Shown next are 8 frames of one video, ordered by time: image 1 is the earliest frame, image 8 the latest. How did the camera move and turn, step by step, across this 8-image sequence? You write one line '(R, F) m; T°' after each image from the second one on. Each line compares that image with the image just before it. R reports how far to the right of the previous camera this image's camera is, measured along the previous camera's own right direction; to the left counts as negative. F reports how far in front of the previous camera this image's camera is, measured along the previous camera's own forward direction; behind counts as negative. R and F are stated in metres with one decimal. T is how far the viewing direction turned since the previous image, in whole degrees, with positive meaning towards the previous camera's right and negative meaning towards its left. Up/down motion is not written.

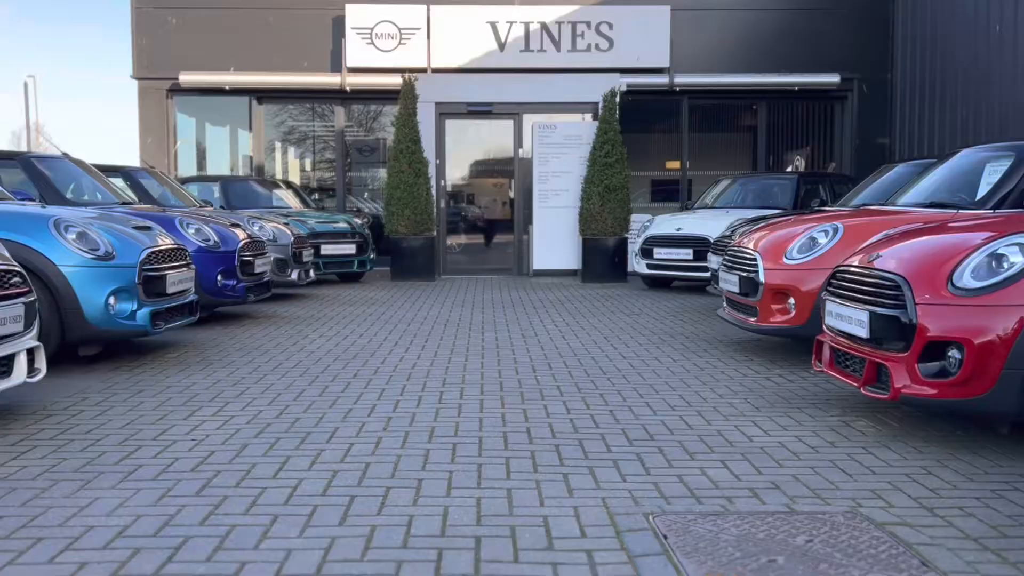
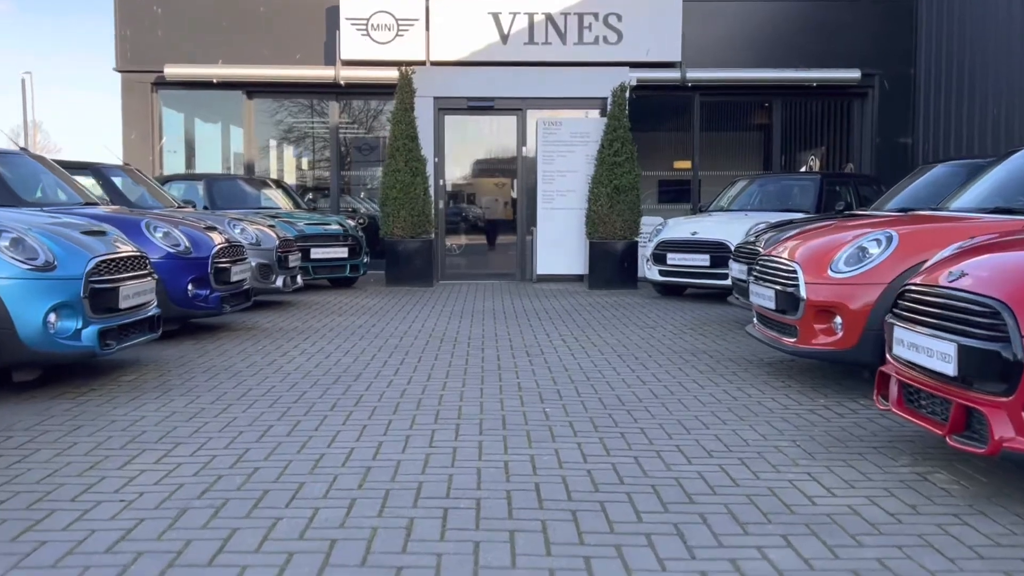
(0.0, +0.8) m; 0°
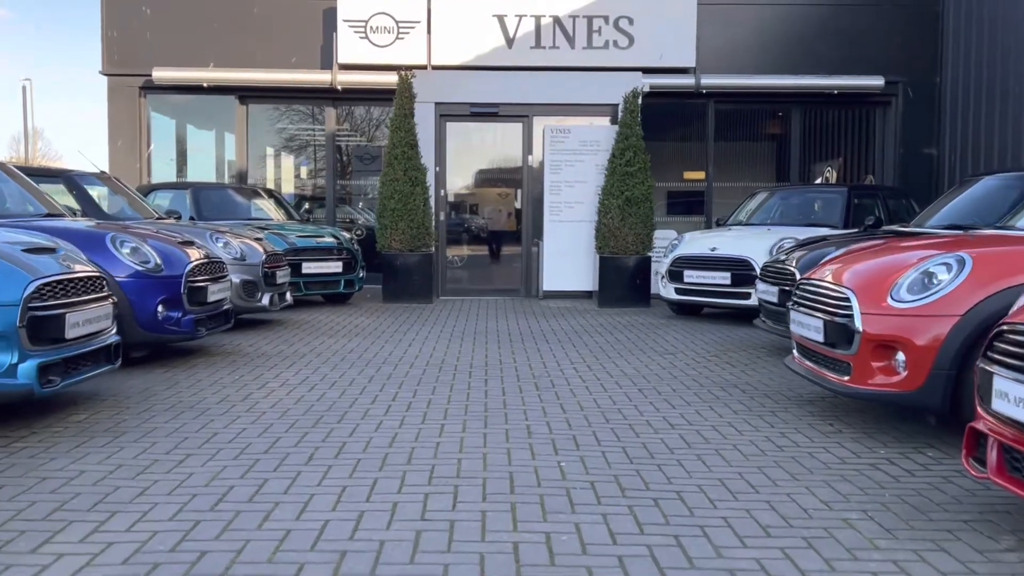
(0.0, +0.8) m; 0°
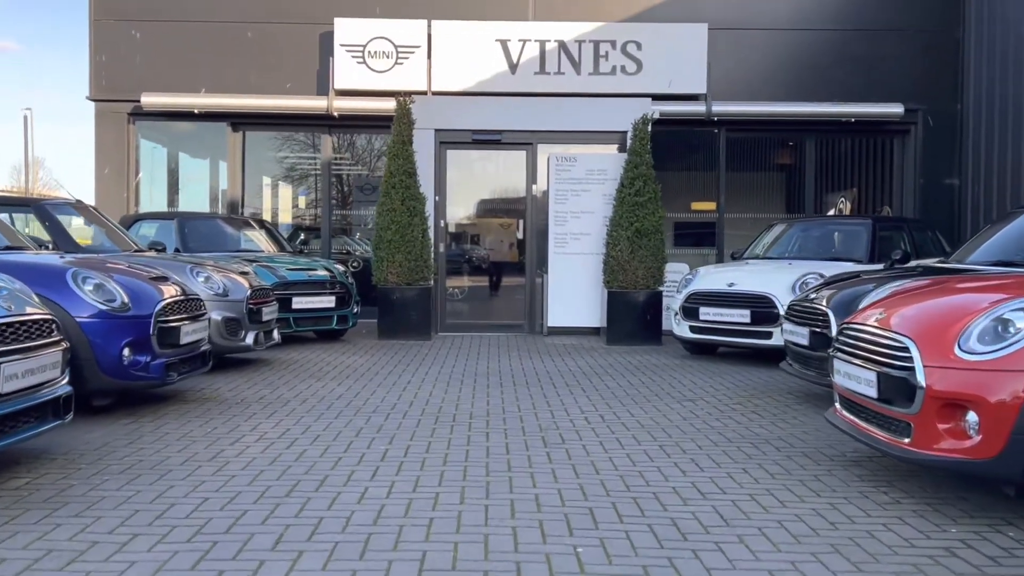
(0.0, +0.7) m; 0°
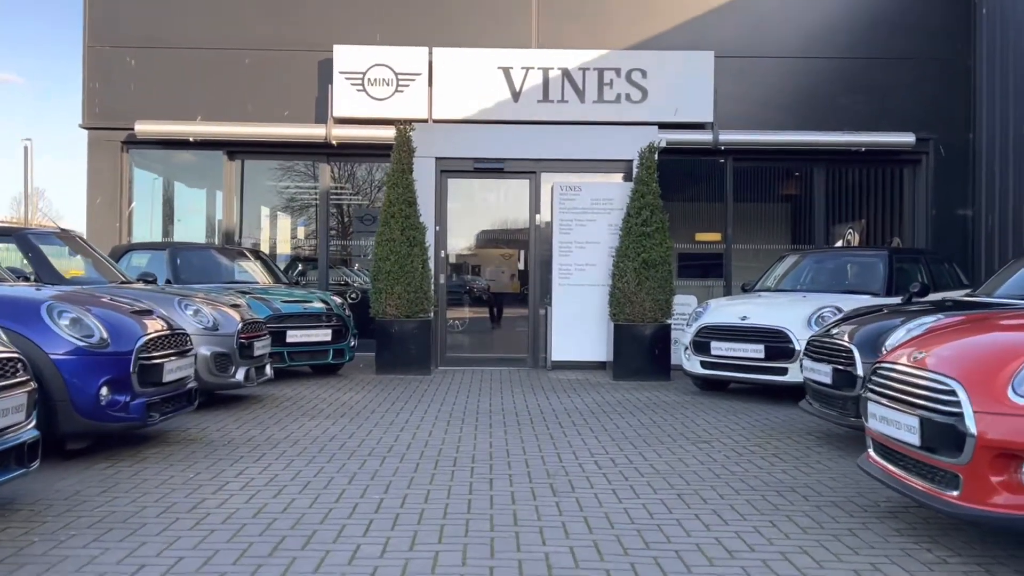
(0.0, +0.4) m; 0°
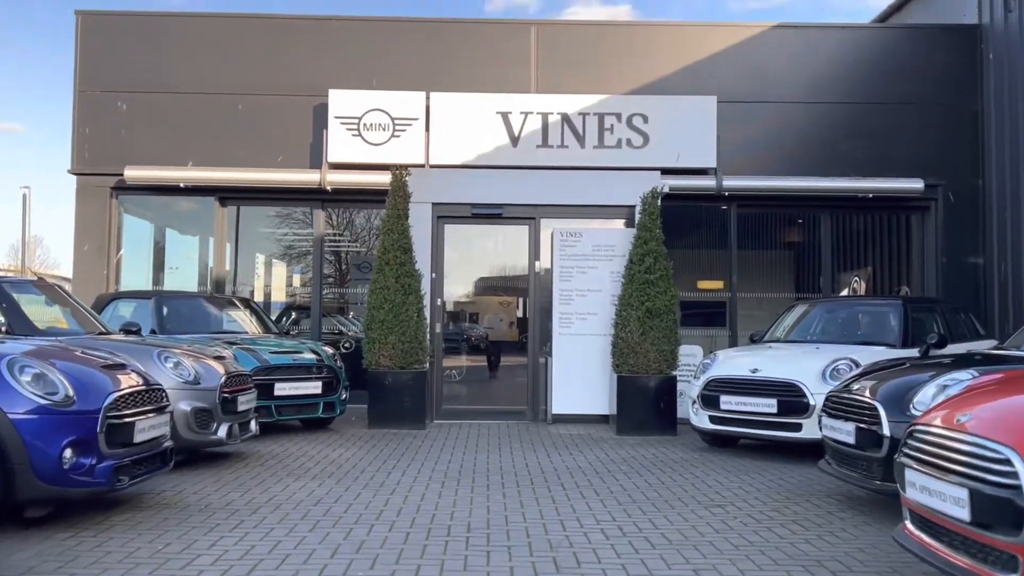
(0.0, +0.4) m; 0°
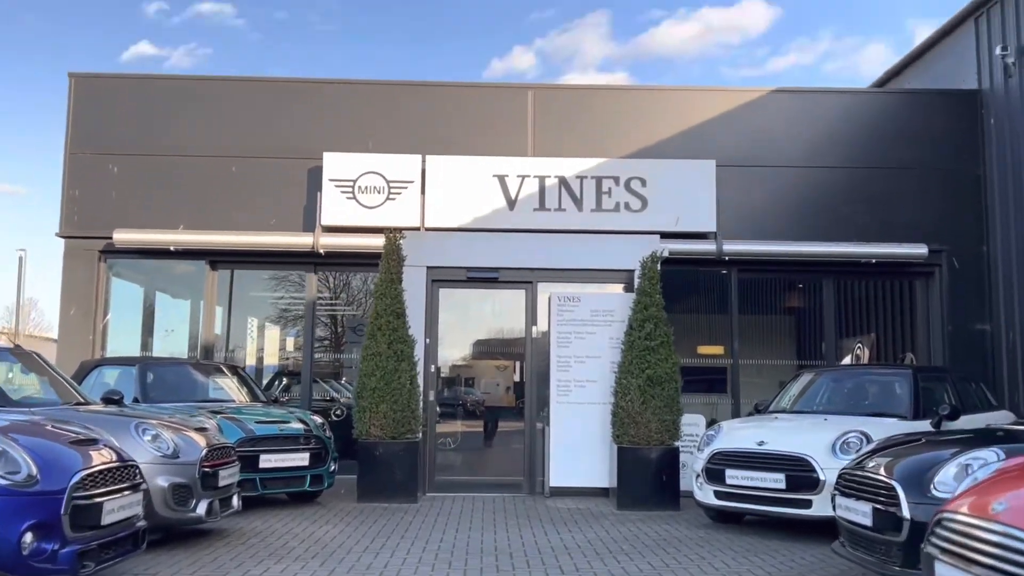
(0.0, +0.3) m; 0°
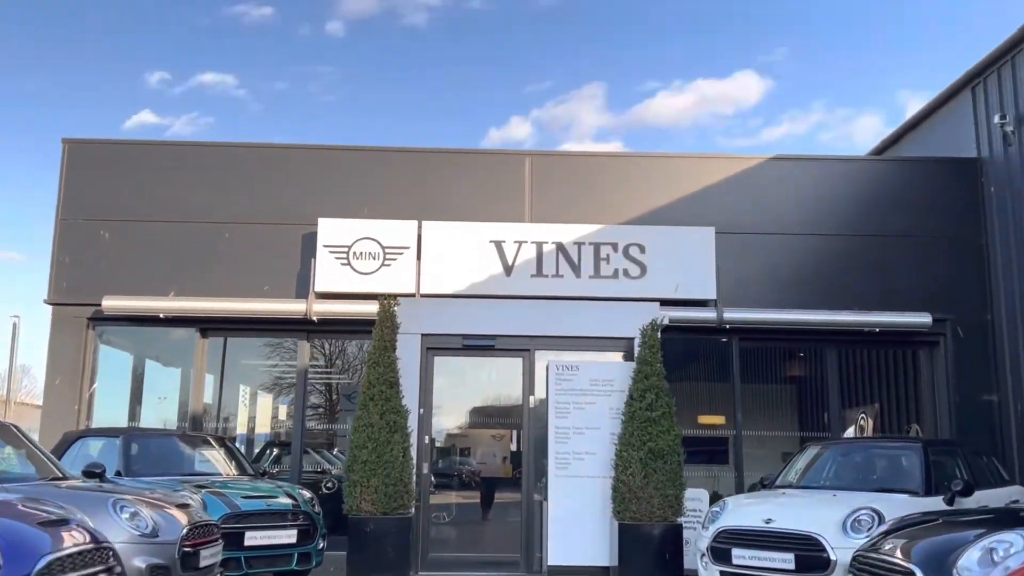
(0.0, +0.2) m; 0°
